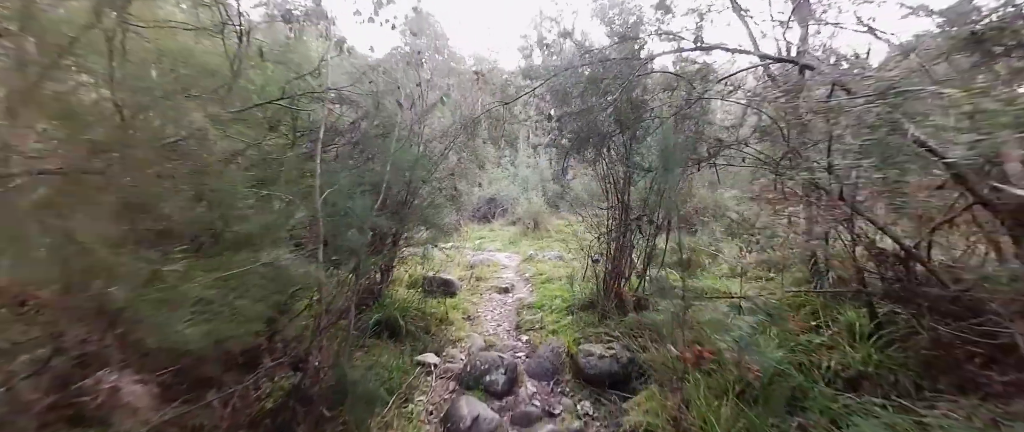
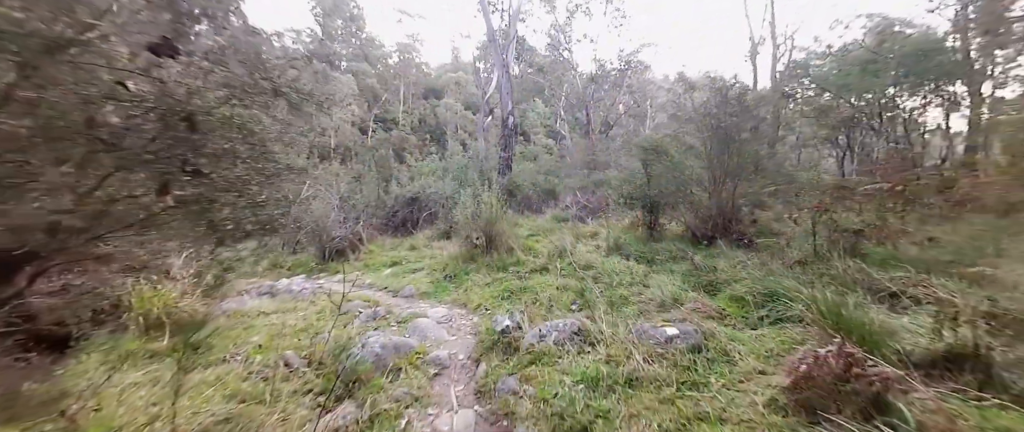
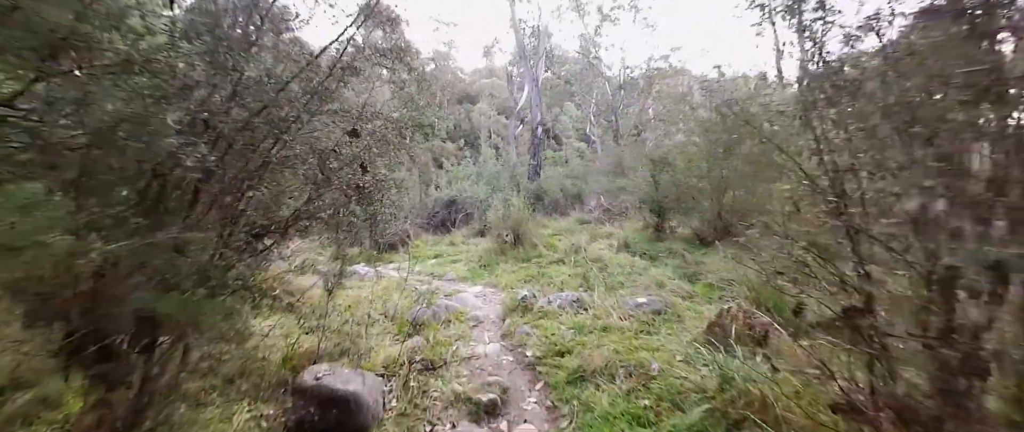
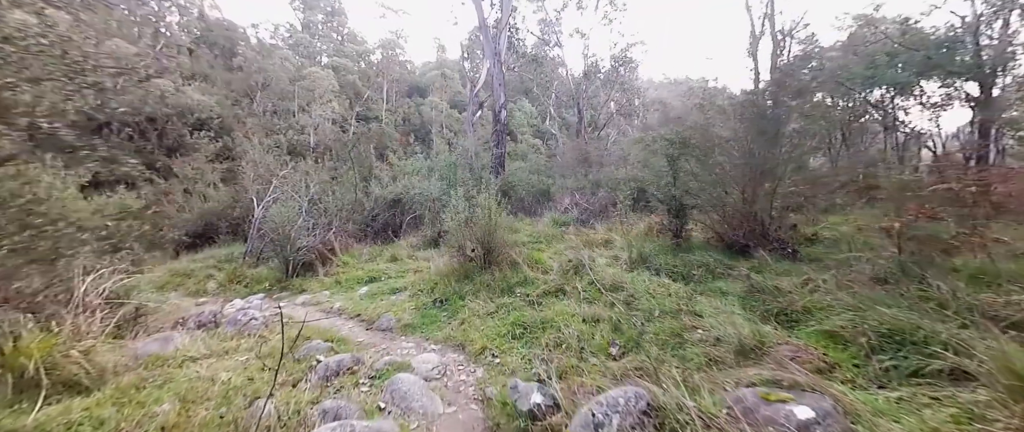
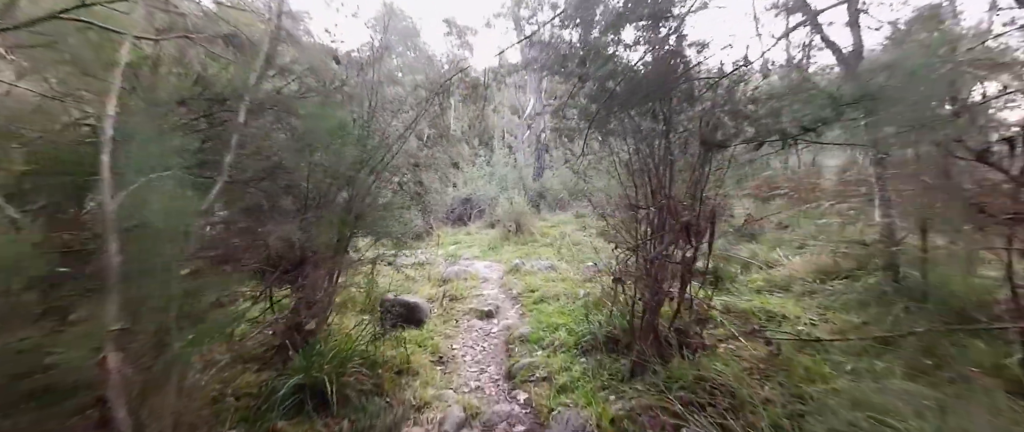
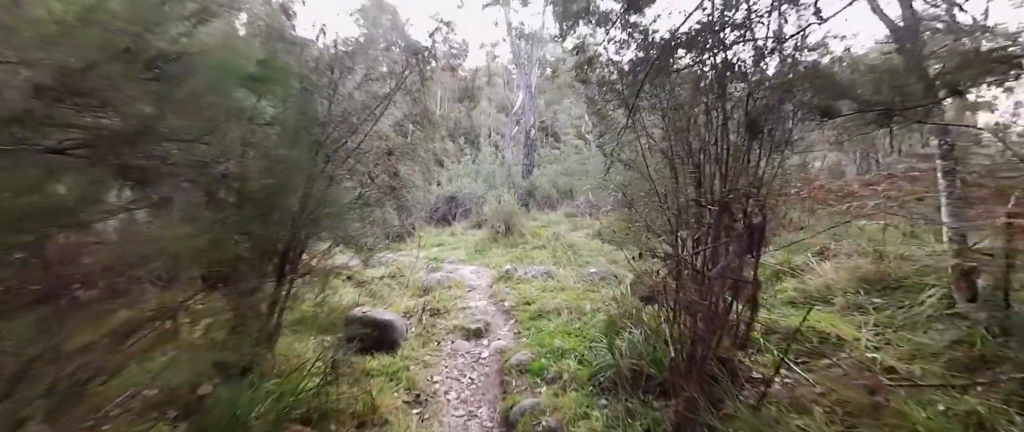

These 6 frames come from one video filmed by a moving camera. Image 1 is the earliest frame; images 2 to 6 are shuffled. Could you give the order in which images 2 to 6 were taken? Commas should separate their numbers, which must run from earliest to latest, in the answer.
5, 6, 3, 2, 4
